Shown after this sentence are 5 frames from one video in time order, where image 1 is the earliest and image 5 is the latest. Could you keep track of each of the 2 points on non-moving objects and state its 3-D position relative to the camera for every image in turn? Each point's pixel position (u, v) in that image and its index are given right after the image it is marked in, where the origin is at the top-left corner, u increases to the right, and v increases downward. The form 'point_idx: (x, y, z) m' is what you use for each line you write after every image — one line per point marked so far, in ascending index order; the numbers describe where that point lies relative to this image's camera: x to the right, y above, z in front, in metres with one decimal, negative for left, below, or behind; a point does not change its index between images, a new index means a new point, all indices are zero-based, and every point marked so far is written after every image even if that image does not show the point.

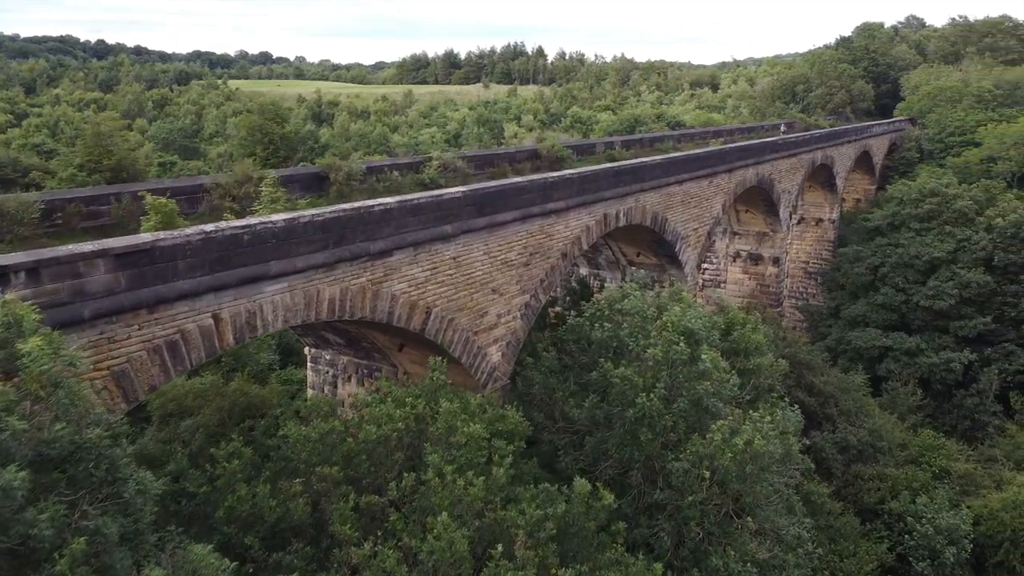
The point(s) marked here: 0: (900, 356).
0: (+6.4, -1.1, +13.4) m
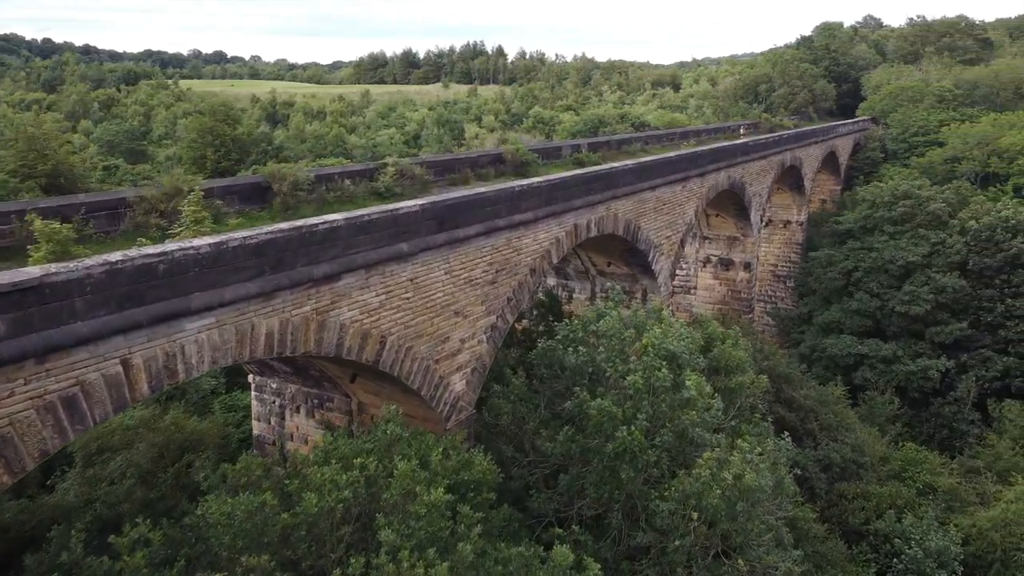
0: (+5.8, -1.2, +13.1) m
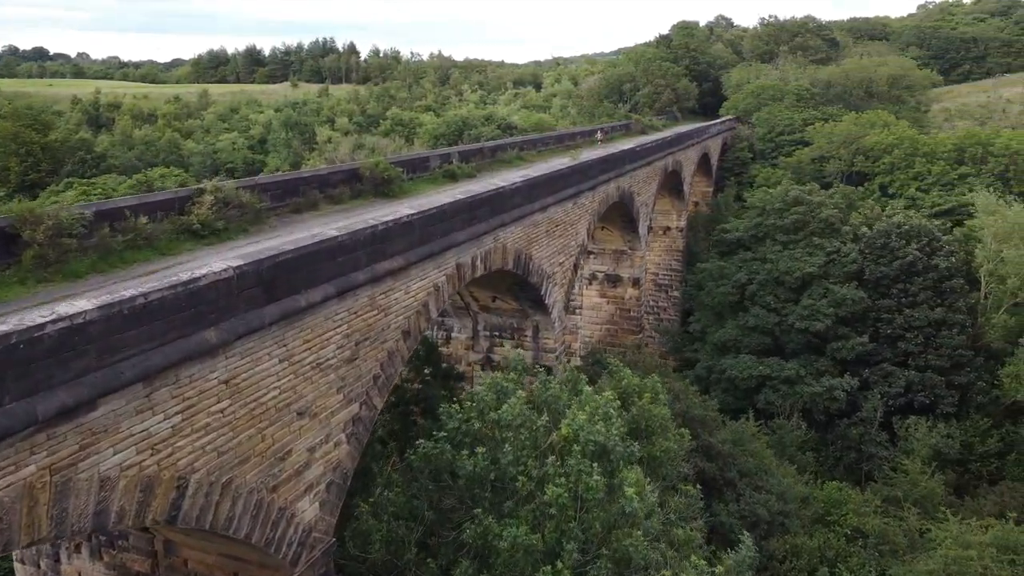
0: (+3.9, -1.5, +12.1) m
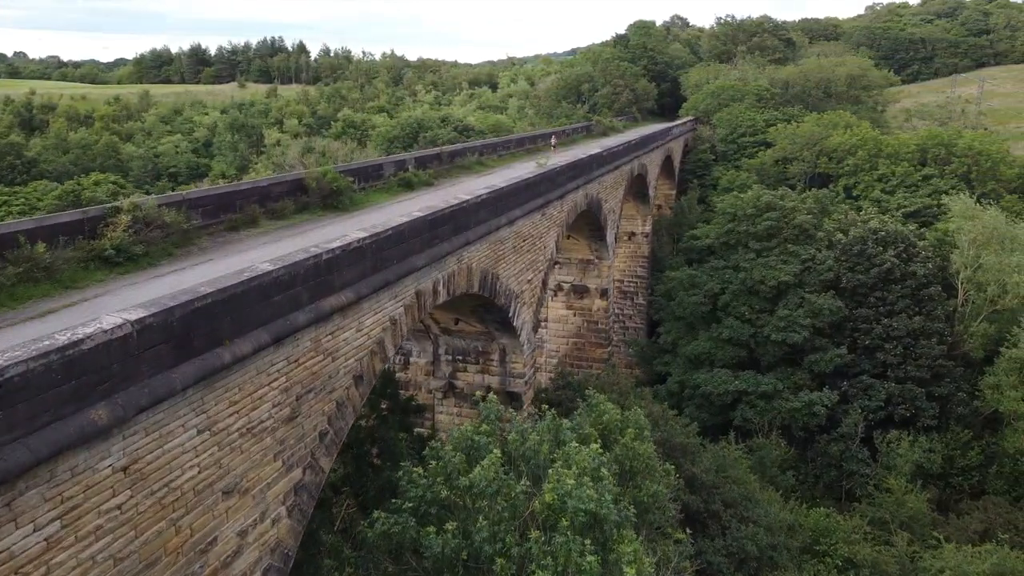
0: (+3.4, -1.6, +11.5) m
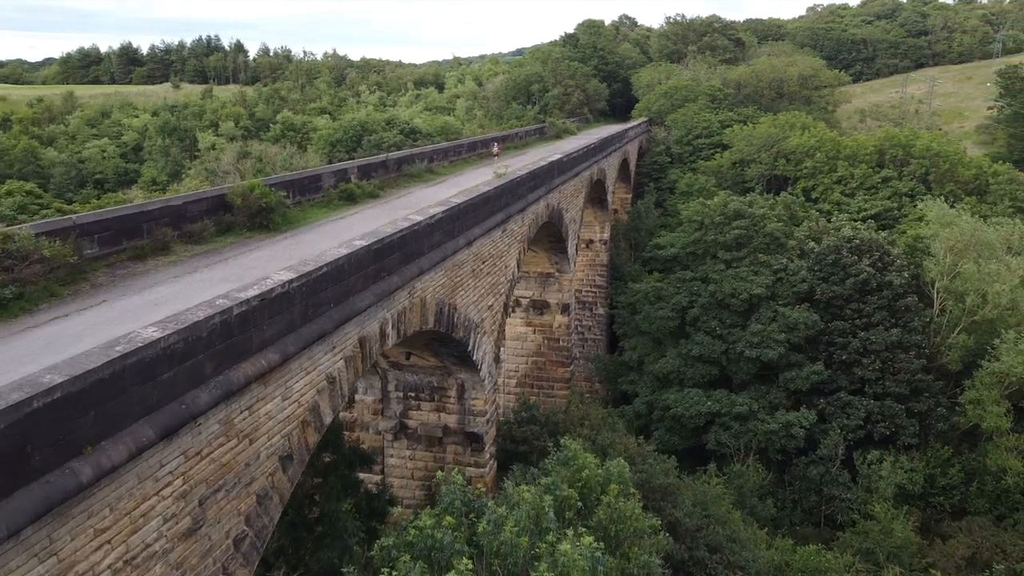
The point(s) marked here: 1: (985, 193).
0: (+2.9, -1.8, +10.8) m
1: (+10.4, +2.1, +17.9) m
